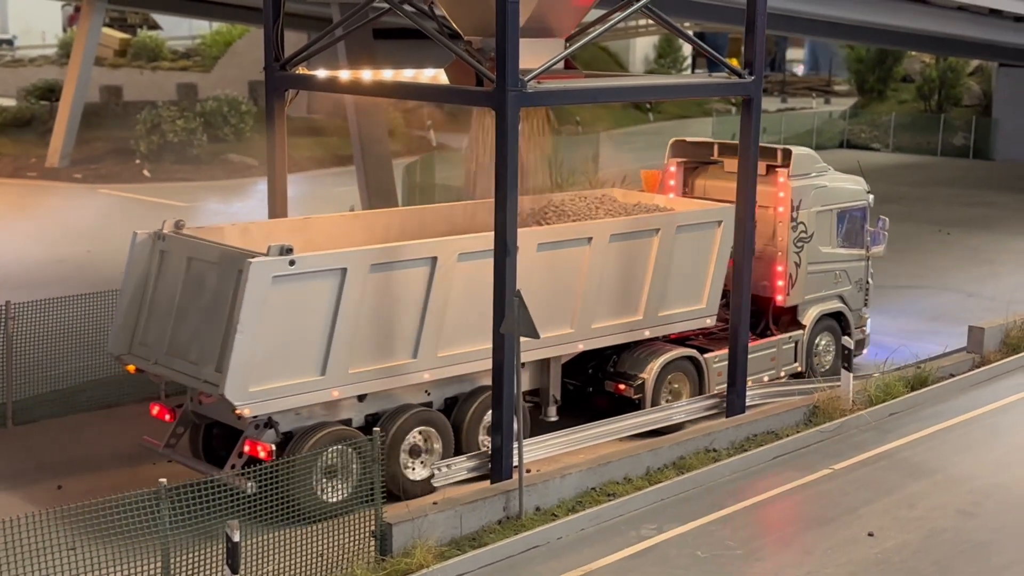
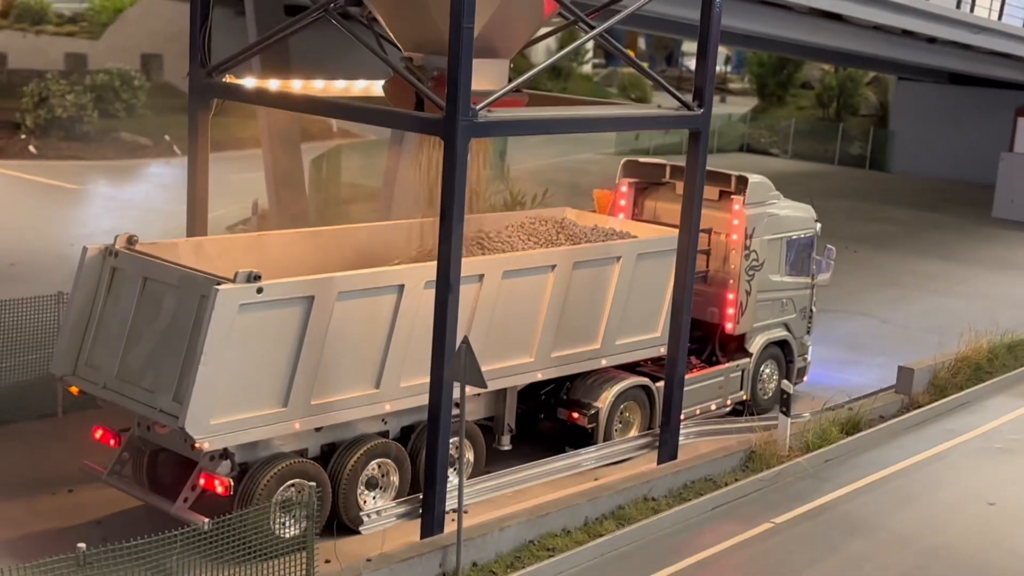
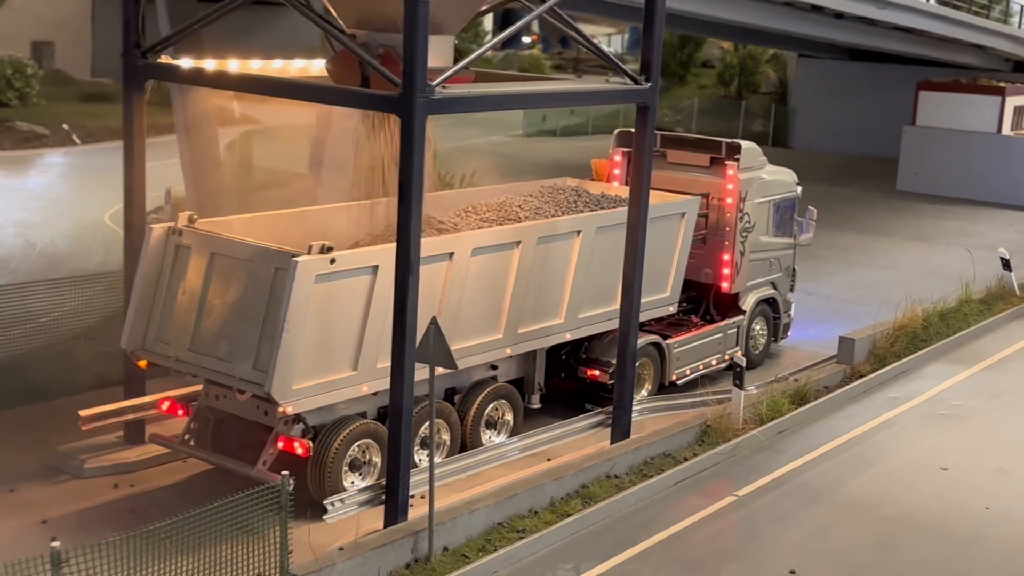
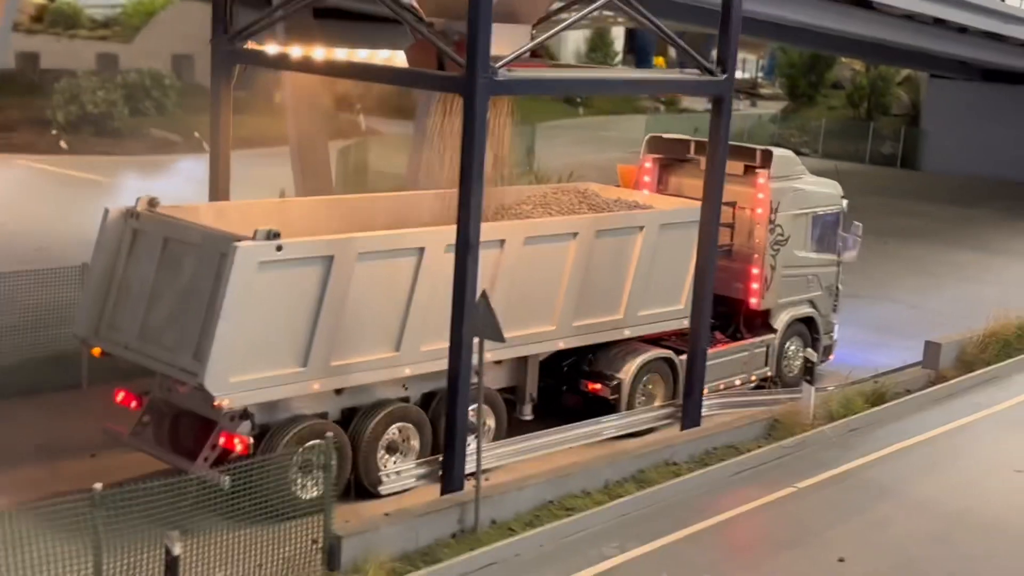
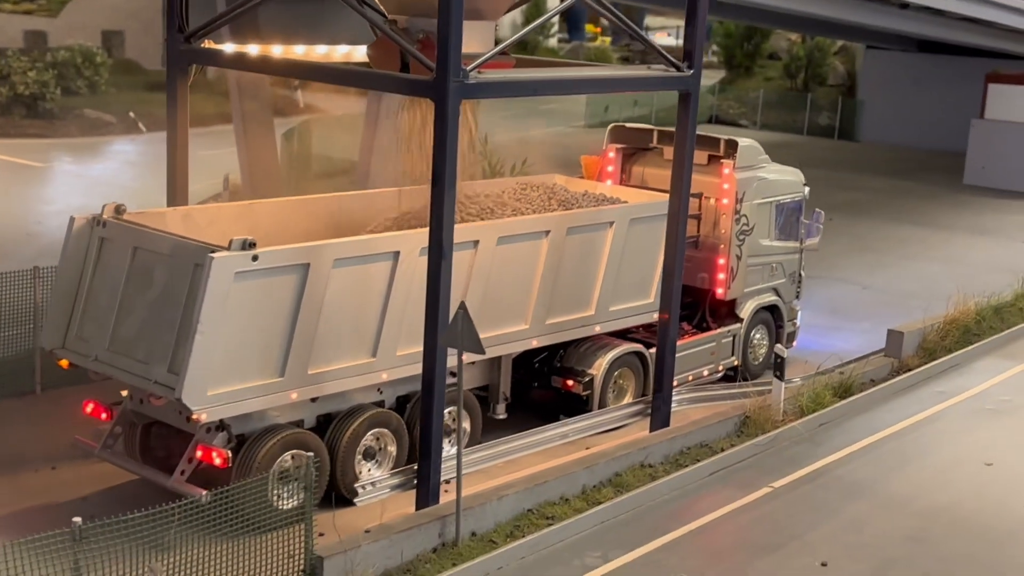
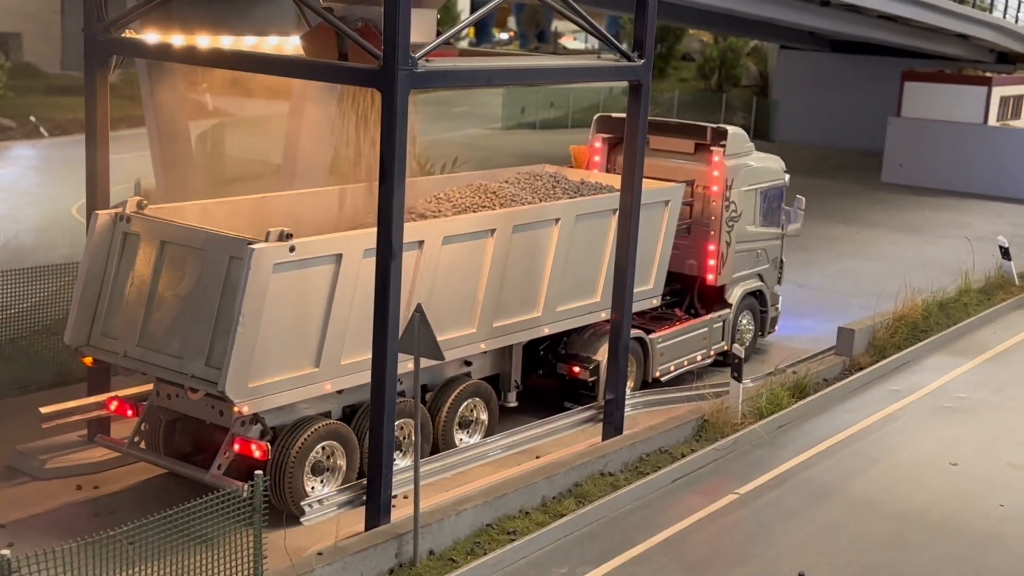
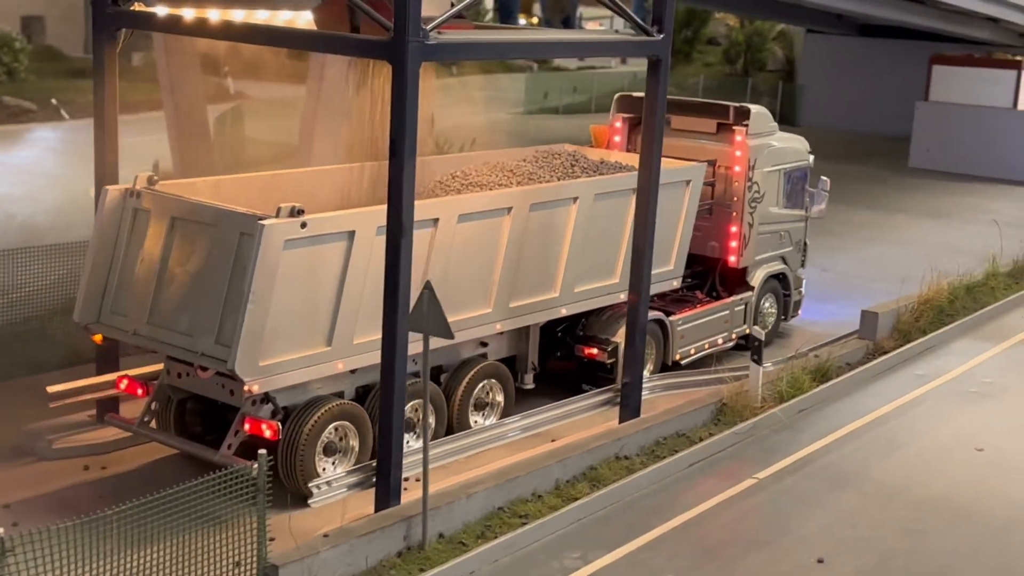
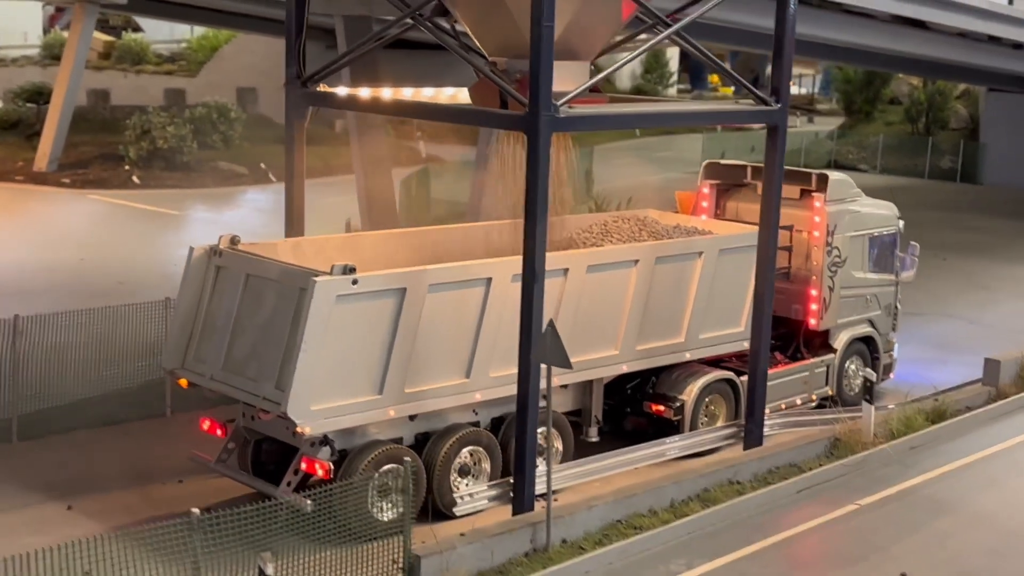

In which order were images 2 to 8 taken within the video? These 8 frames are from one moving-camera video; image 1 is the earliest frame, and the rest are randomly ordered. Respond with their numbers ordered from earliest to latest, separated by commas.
8, 4, 2, 5, 7, 6, 3
